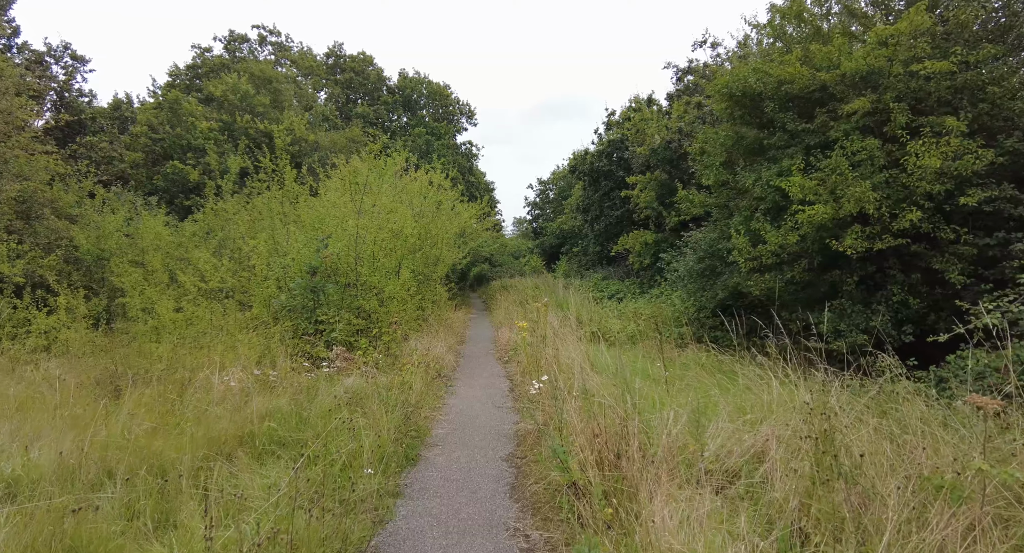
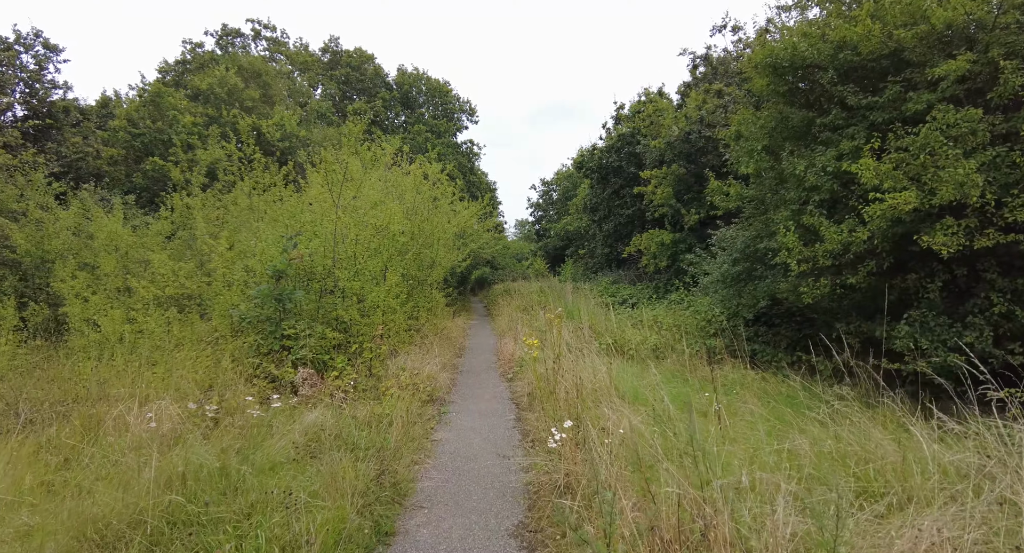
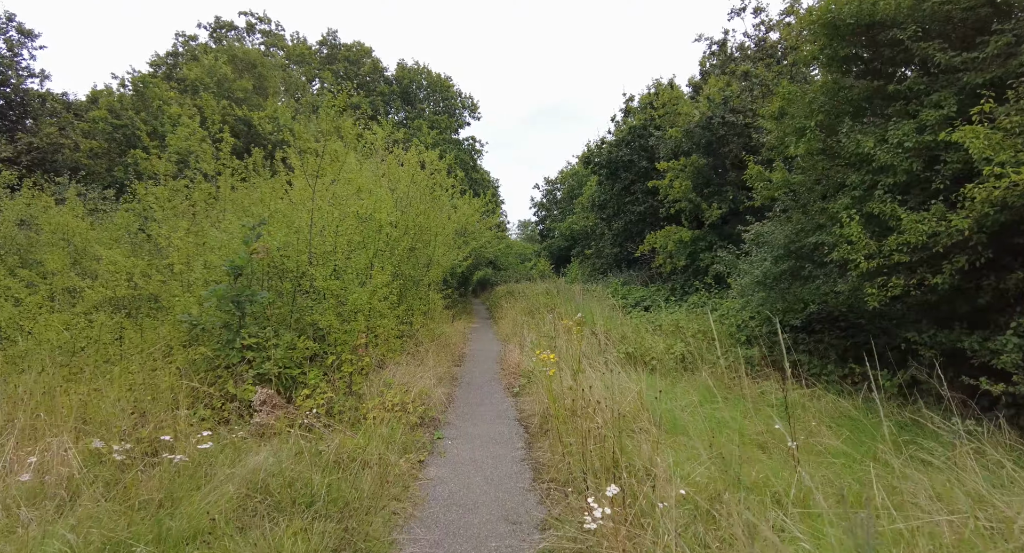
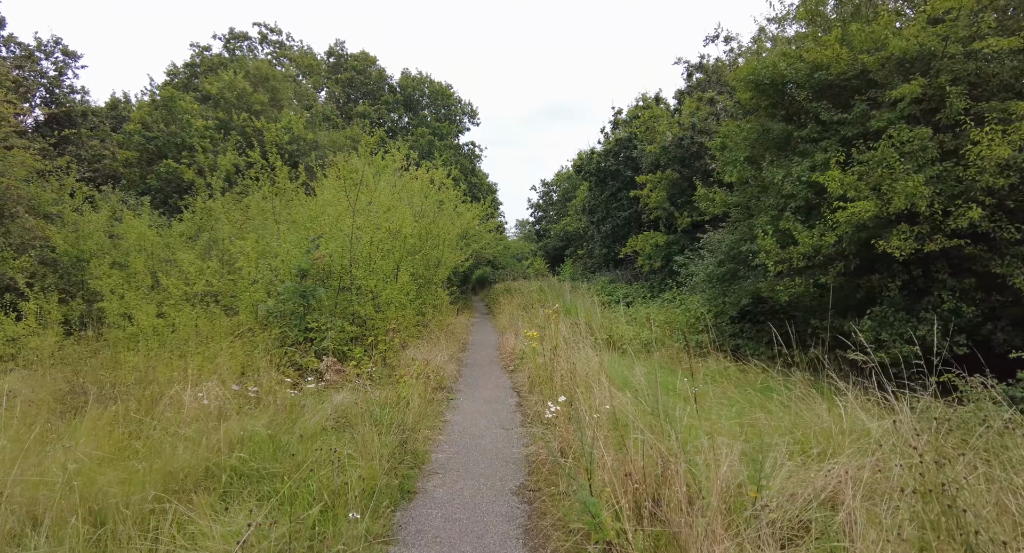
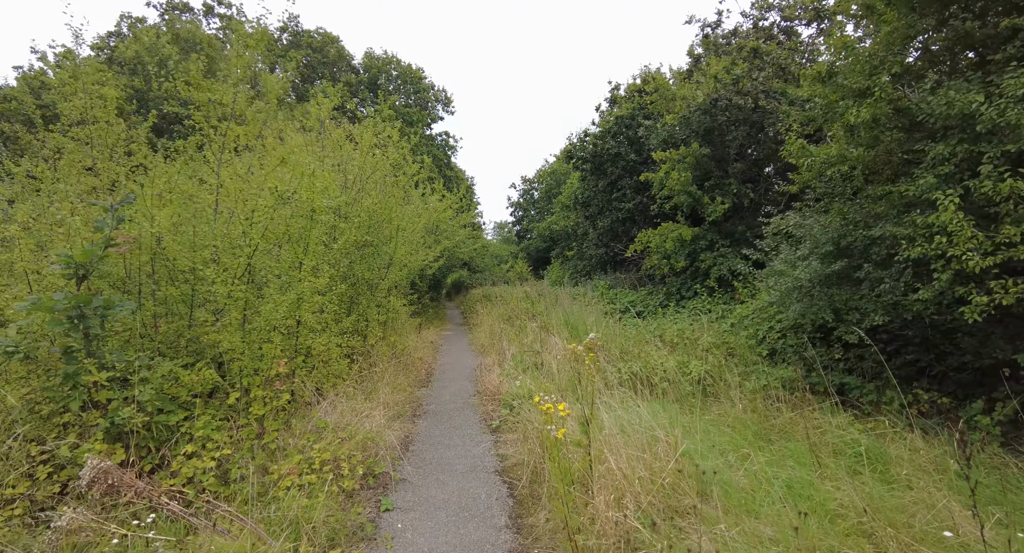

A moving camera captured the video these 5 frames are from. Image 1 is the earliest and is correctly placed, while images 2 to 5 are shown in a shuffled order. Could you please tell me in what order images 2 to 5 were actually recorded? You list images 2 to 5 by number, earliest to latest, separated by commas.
4, 2, 3, 5
